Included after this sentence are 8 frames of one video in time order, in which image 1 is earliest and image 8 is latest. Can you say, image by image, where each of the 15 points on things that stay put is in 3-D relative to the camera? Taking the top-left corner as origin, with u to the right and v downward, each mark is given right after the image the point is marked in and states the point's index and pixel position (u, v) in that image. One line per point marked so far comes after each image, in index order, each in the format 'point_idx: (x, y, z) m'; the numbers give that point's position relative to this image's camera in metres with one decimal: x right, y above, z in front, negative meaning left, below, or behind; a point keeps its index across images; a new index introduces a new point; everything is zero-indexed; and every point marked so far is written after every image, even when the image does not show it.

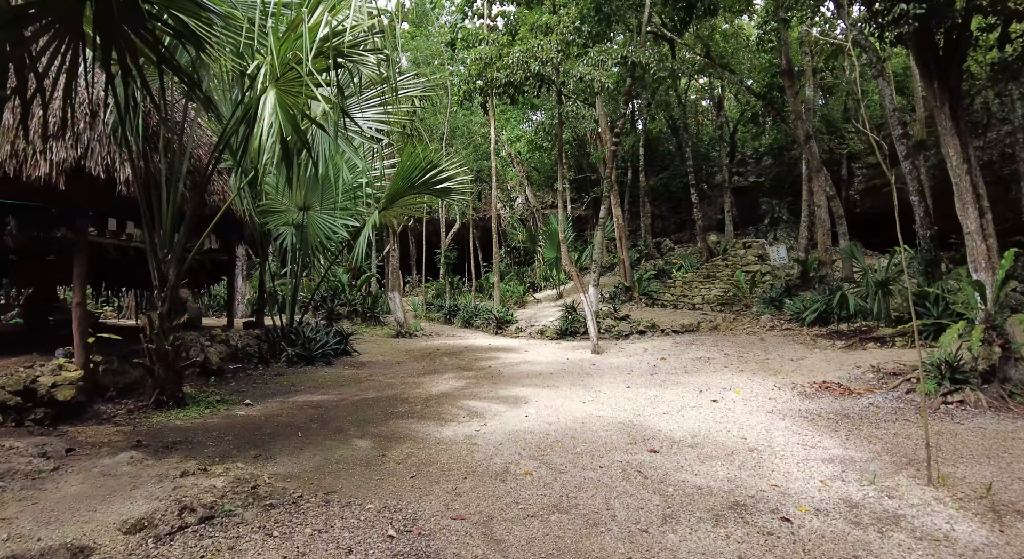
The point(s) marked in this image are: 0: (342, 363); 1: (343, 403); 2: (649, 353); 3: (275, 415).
0: (-2.5, -1.2, +8.5) m
1: (-1.7, -1.3, +5.9) m
2: (+2.1, -1.1, +8.7) m
3: (-2.2, -1.3, +5.4) m
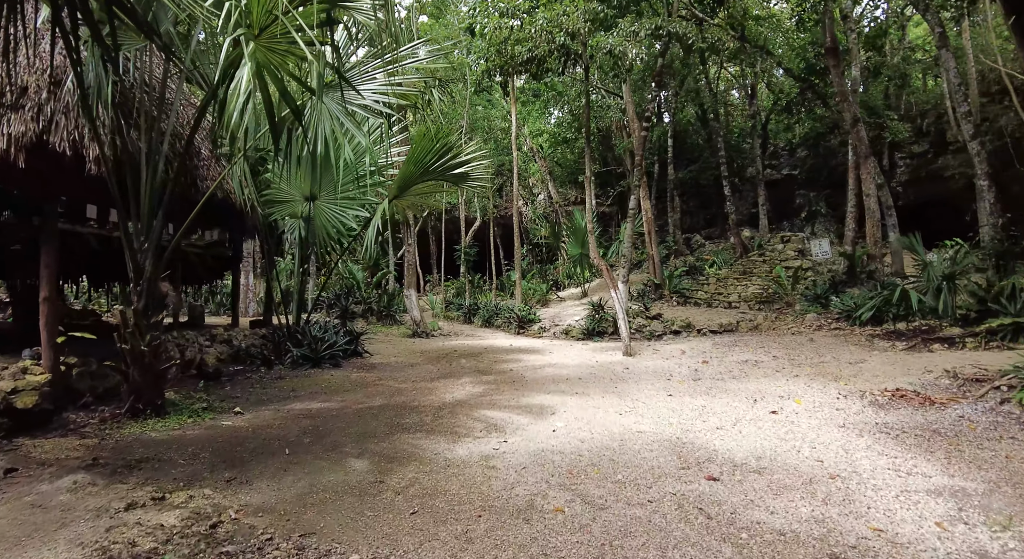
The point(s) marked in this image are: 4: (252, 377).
0: (-2.2, -1.2, +7.8) m
1: (-1.5, -1.2, +5.2) m
2: (+2.4, -1.0, +7.8) m
3: (-2.0, -1.2, +4.7) m
4: (-3.1, -1.2, +6.9) m
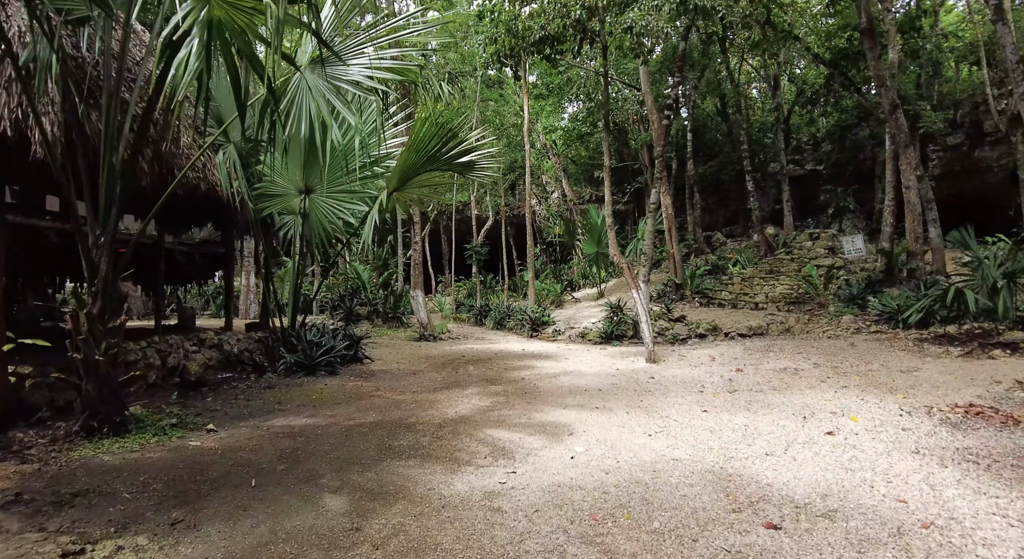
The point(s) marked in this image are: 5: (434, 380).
0: (-2.0, -1.2, +7.2) m
1: (-1.4, -1.2, +4.5) m
2: (+2.6, -1.0, +7.1) m
3: (-1.9, -1.2, +4.1) m
4: (-3.0, -1.2, +6.3) m
5: (-0.9, -1.1, +6.4) m
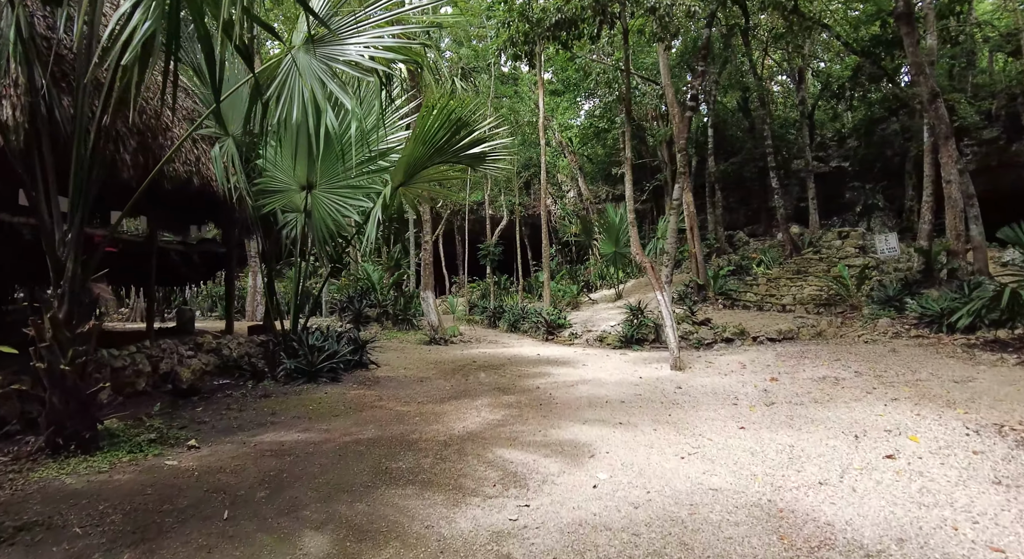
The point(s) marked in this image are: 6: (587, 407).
0: (-1.9, -1.2, +6.8) m
1: (-1.3, -1.2, +4.1) m
2: (+2.7, -1.0, +6.5) m
3: (-1.9, -1.2, +3.7) m
4: (-2.8, -1.2, +5.9) m
5: (-0.7, -1.1, +6.0) m
6: (+0.6, -1.1, +4.9) m
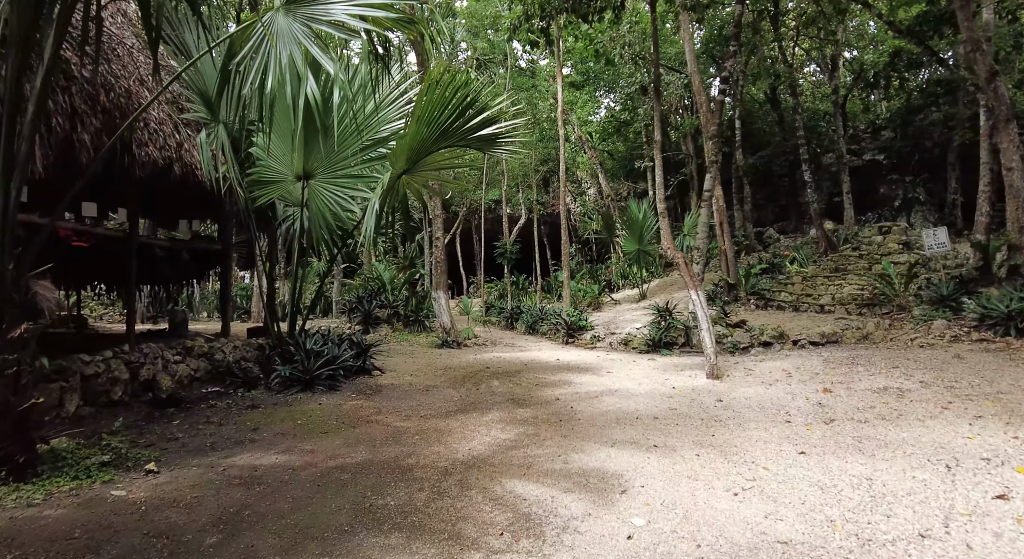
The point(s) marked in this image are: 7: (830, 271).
0: (-1.7, -1.1, +6.1) m
1: (-1.3, -1.2, +3.4) m
2: (+2.9, -1.0, +5.8) m
3: (-1.8, -1.2, +3.0) m
4: (-2.7, -1.2, +5.3) m
5: (-0.6, -1.1, +5.3) m
6: (+0.7, -1.1, +4.2) m
7: (+6.9, +0.2, +12.5) m
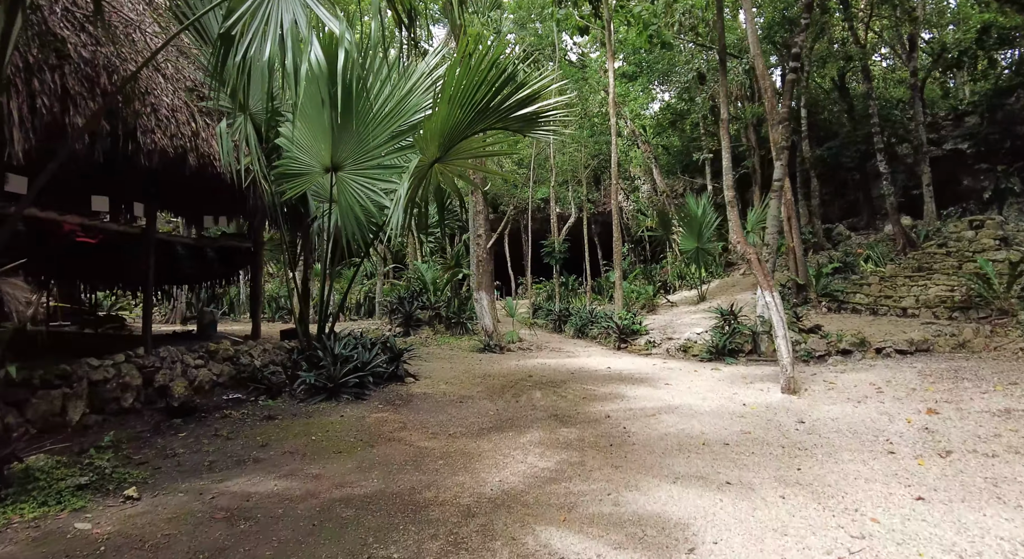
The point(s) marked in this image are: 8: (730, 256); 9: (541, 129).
0: (-1.3, -1.1, +5.6) m
1: (-1.1, -1.2, +2.9) m
2: (+3.2, -1.0, +4.9) m
3: (-1.6, -1.2, +2.6) m
4: (-2.4, -1.1, +4.9) m
5: (-0.2, -1.1, +4.7) m
6: (+1.0, -1.0, +3.5) m
7: (+7.8, +0.2, +11.2) m
8: (+6.0, +0.7, +15.8) m
9: (+0.3, +1.4, +5.5) m
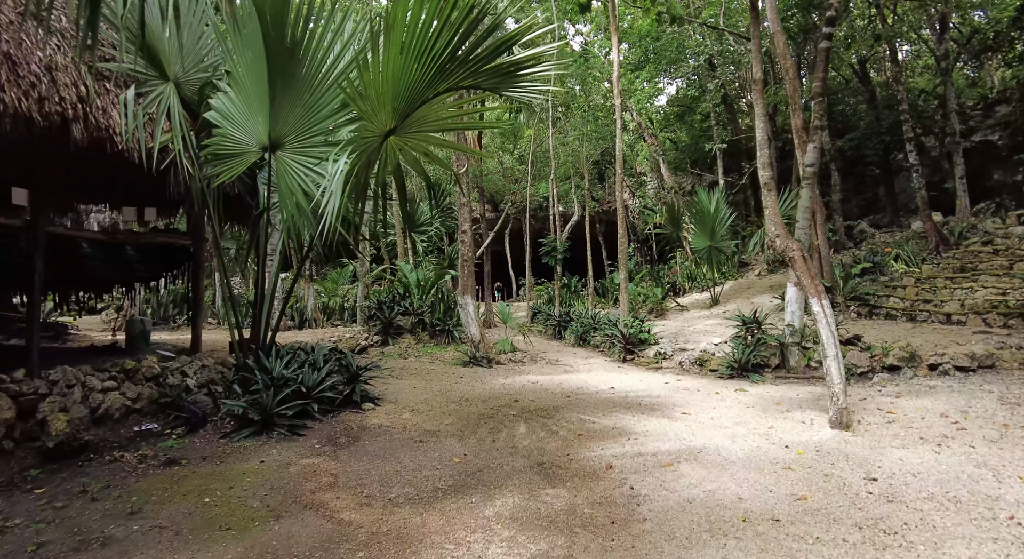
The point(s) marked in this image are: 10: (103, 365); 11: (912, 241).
0: (-1.5, -1.2, +4.5) m
1: (-1.3, -1.2, +1.8) m
2: (+3.1, -1.0, +3.7) m
3: (-1.8, -1.2, +1.5) m
4: (-2.5, -1.2, +3.8) m
5: (-0.4, -1.1, +3.6) m
6: (+0.8, -1.1, +2.4) m
7: (+7.7, +0.1, +10.1) m
8: (+5.9, +0.6, +14.7) m
9: (+0.1, +1.4, +4.4) m
10: (-3.5, -0.7, +4.9) m
11: (+9.0, +0.8, +12.9) m
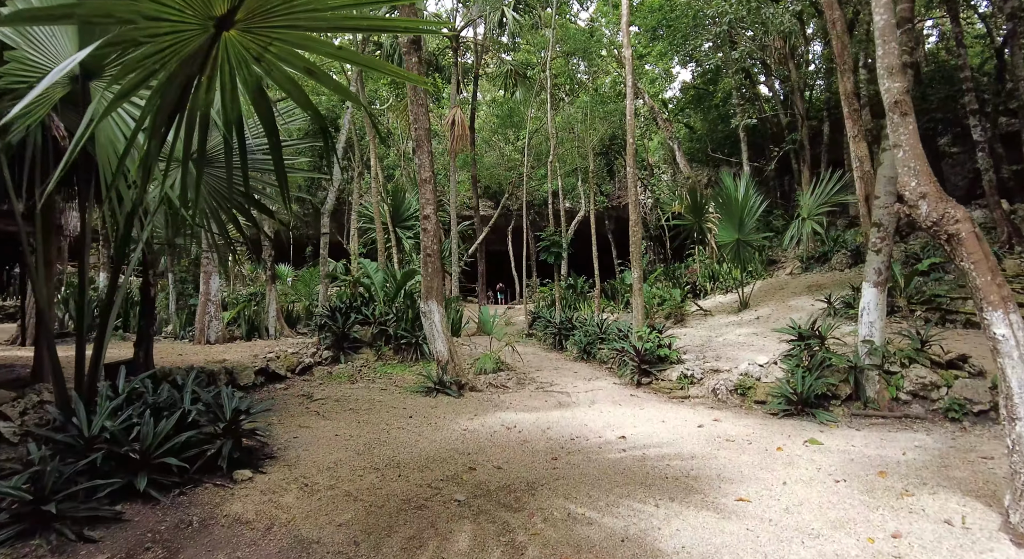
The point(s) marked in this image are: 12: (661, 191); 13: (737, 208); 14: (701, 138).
0: (-1.7, -1.2, +2.8) m
1: (-1.6, -1.2, 0.0) m
2: (+2.8, -1.0, +1.9) m
3: (-2.2, -1.2, -0.3) m
4: (-2.8, -1.2, +2.0) m
5: (-0.7, -1.1, +1.9) m
6: (+0.5, -1.1, +0.6) m
7: (+7.5, +0.2, +8.1) m
8: (+5.8, +0.6, +12.8) m
9: (-0.2, +1.4, +2.6) m
10: (-3.7, -0.7, +3.2) m
11: (+8.8, +0.9, +10.9) m
12: (+4.3, +2.5, +16.3) m
13: (+3.7, +1.2, +9.4) m
14: (+5.6, +4.3, +17.2) m
